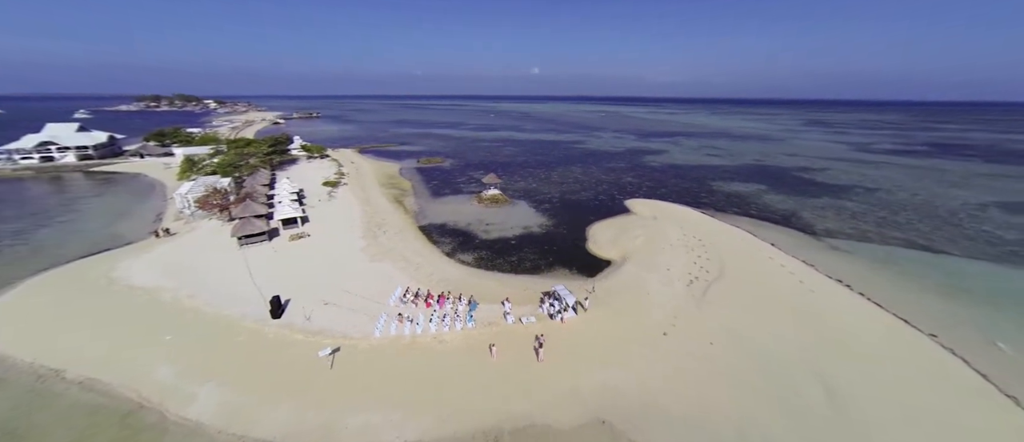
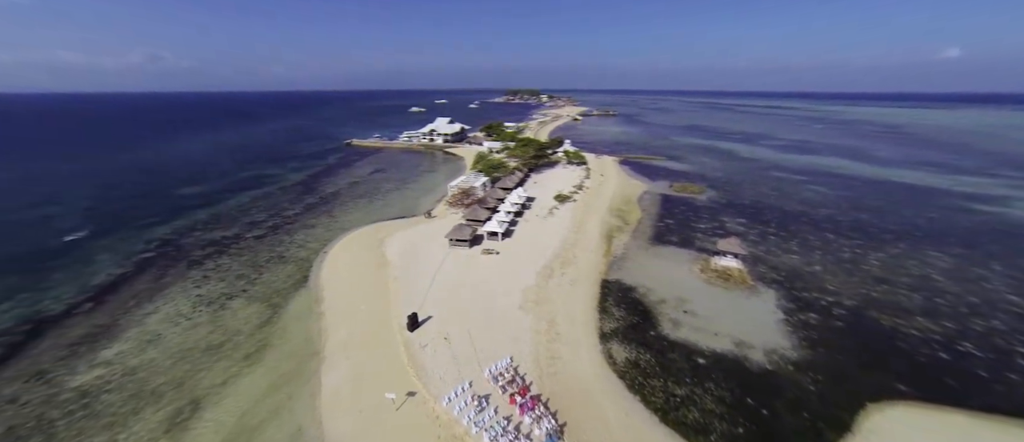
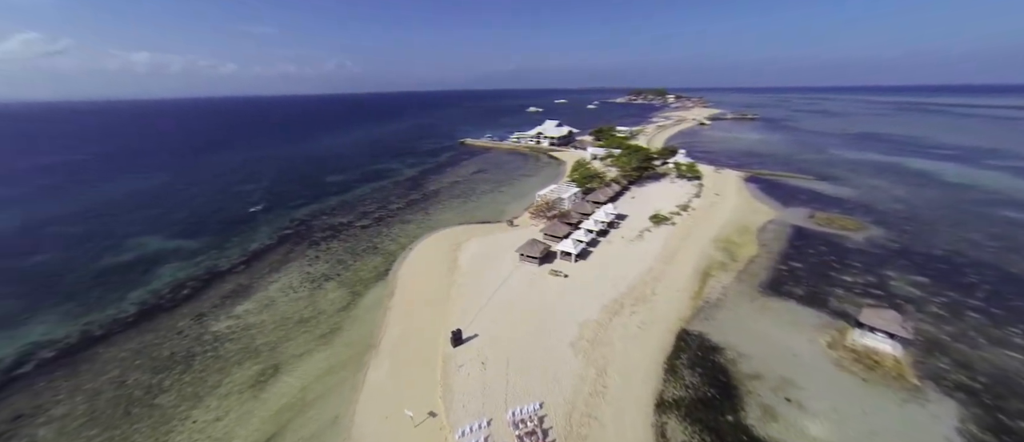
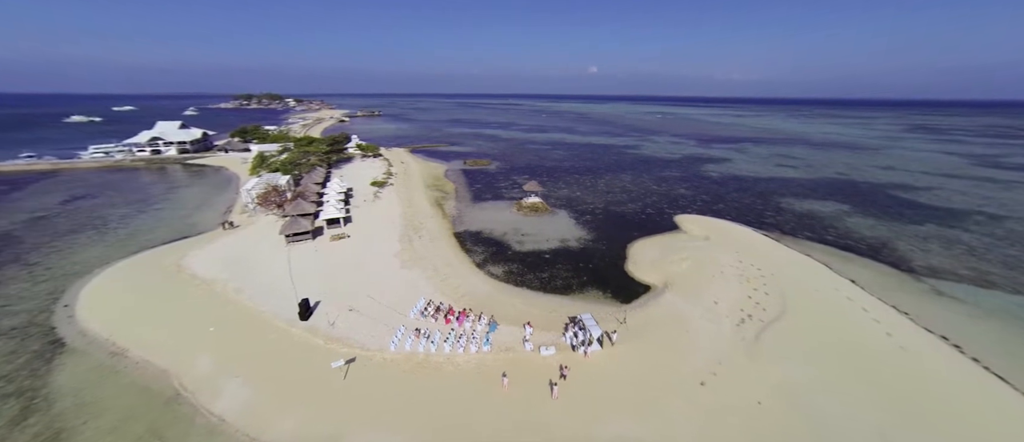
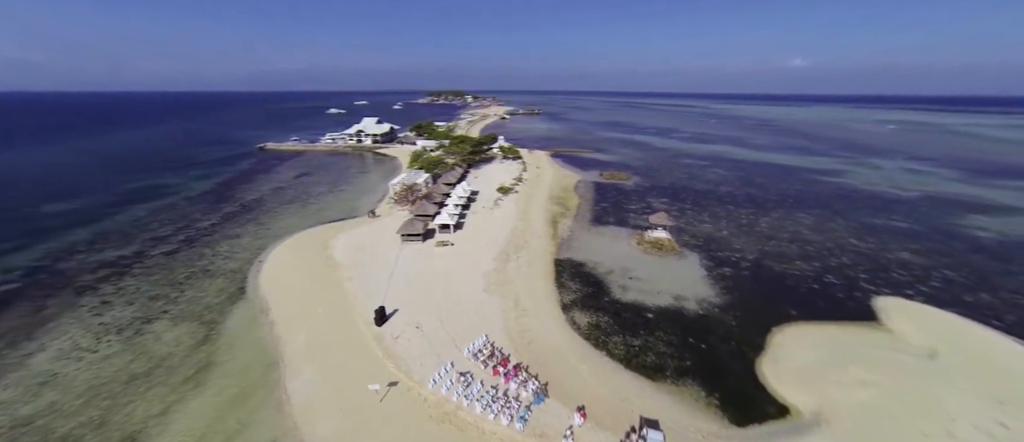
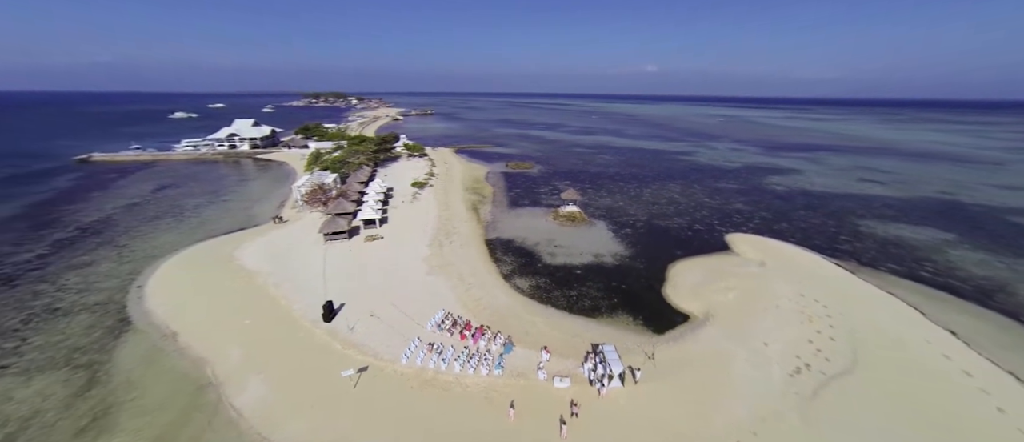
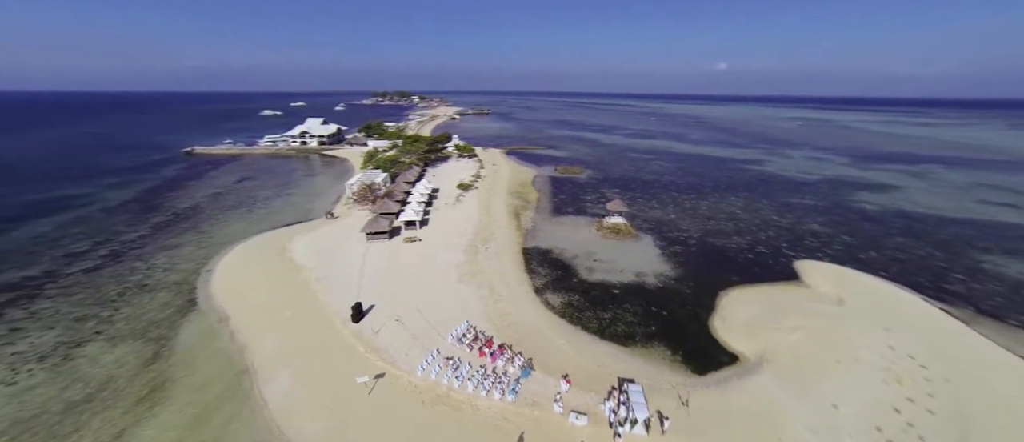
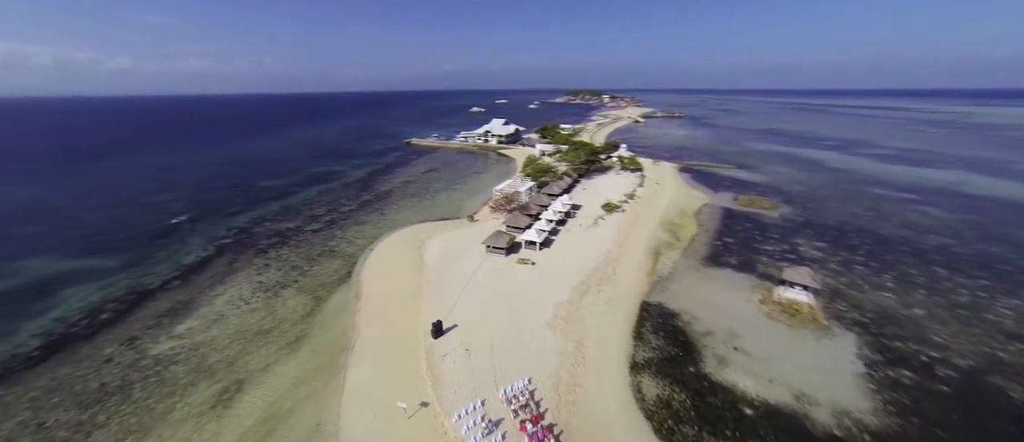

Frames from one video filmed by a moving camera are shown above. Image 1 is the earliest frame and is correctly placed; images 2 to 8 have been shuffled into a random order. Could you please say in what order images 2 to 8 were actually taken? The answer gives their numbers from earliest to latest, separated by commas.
4, 6, 7, 5, 2, 8, 3
